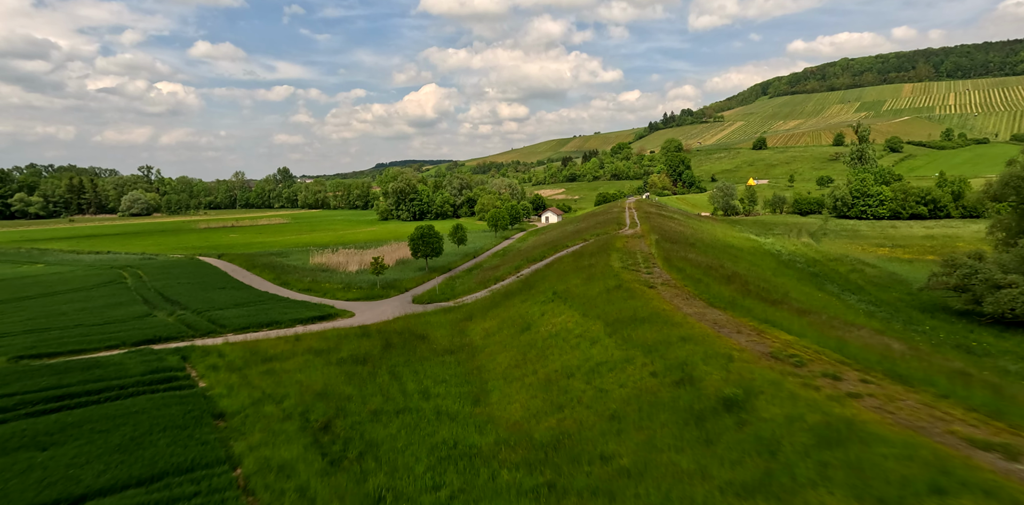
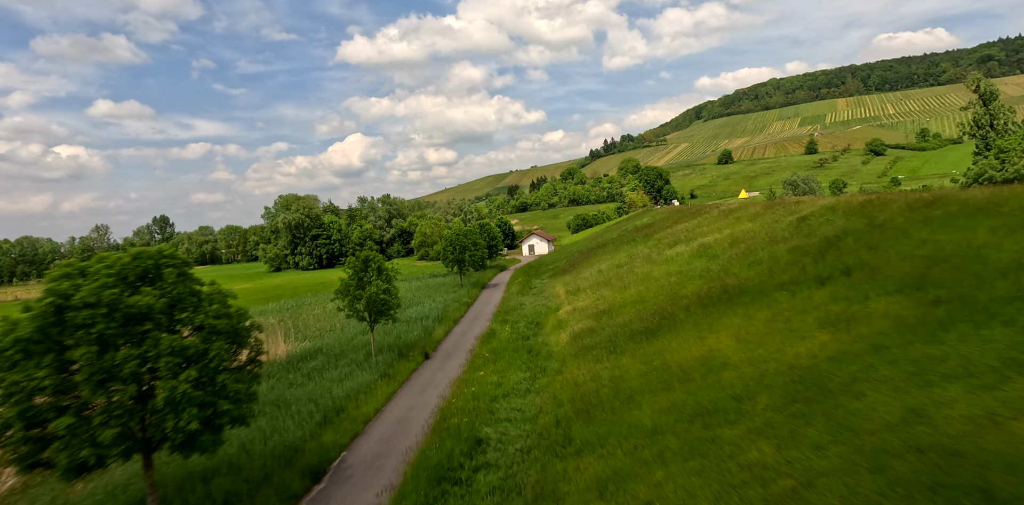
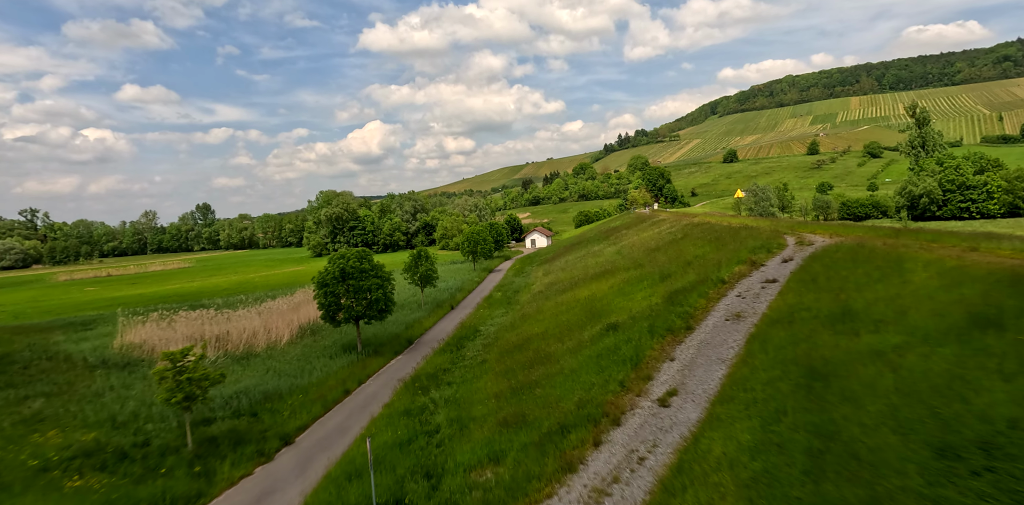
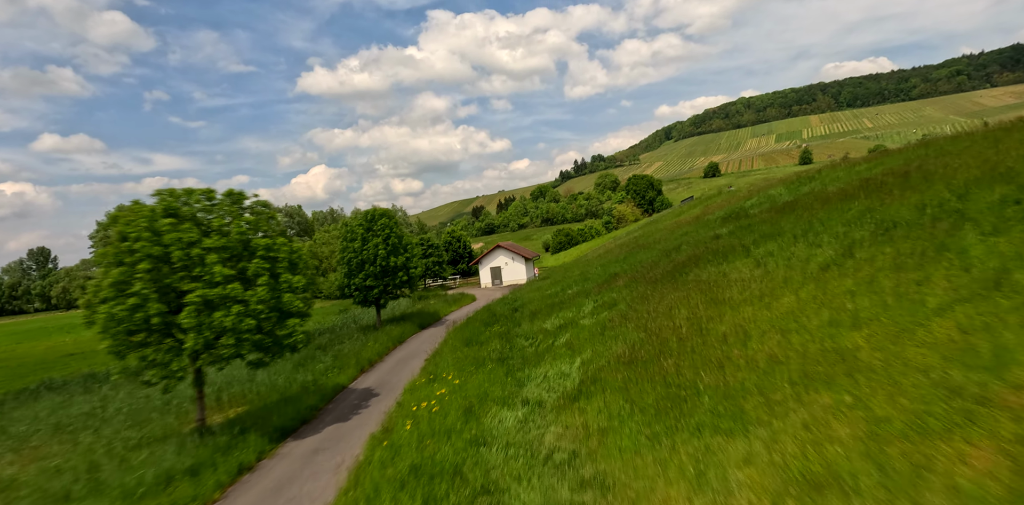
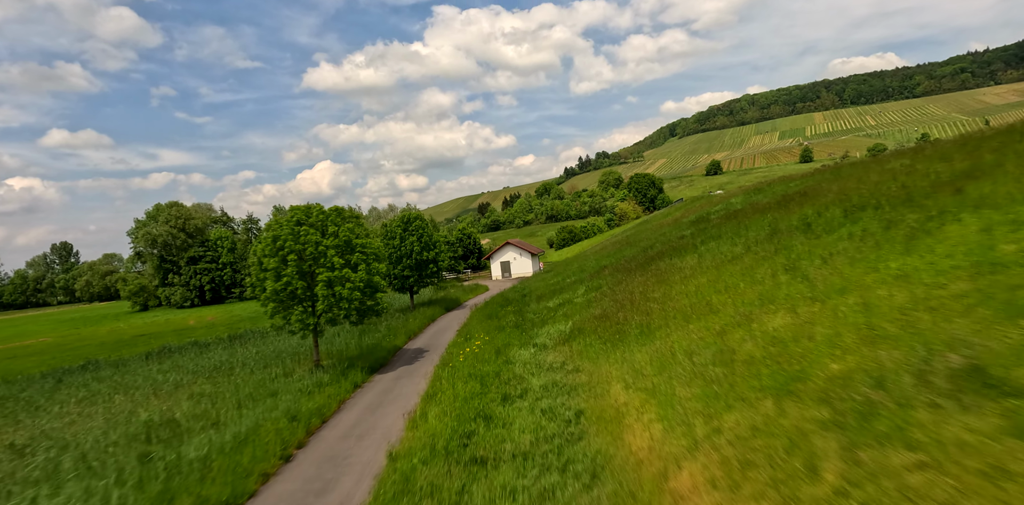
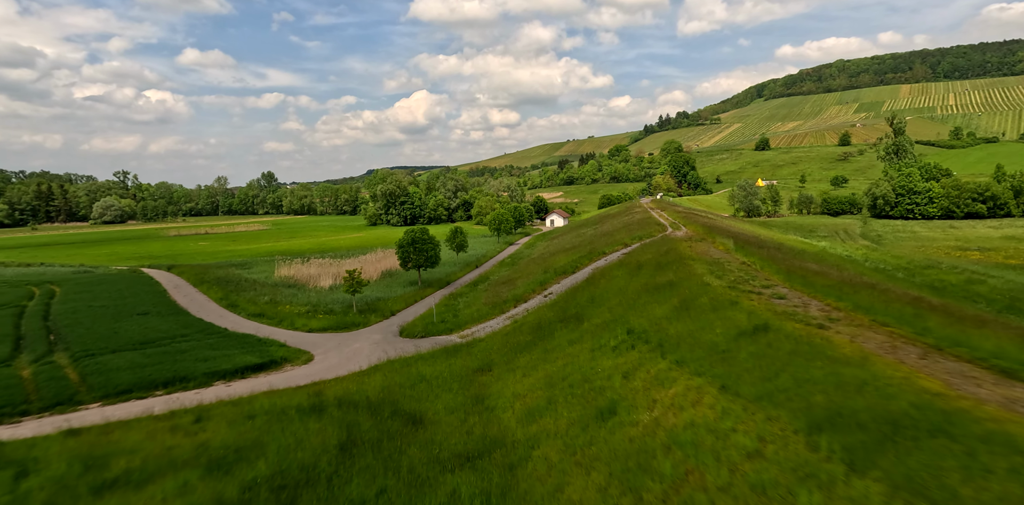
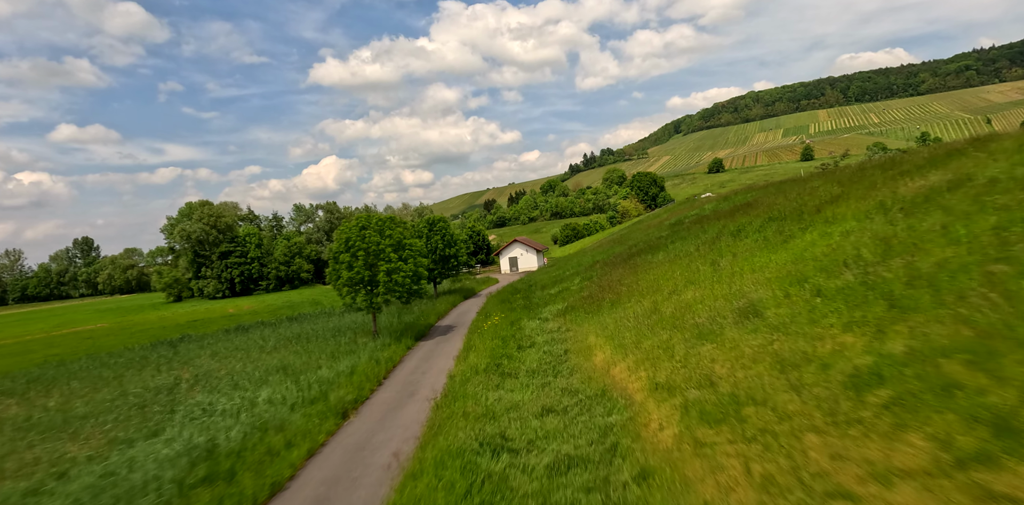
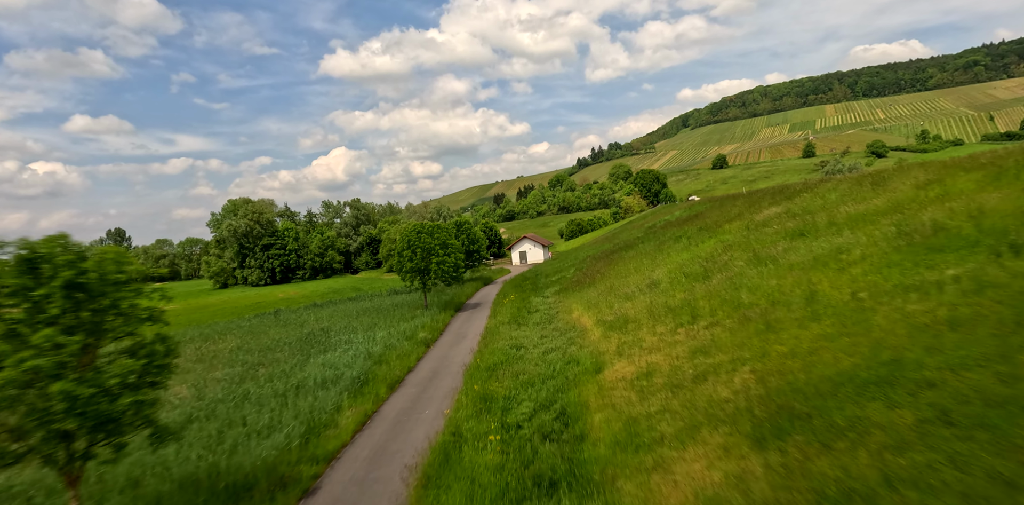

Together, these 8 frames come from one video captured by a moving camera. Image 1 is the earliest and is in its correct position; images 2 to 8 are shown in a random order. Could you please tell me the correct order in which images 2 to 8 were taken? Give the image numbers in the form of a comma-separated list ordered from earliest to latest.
6, 3, 2, 8, 7, 5, 4
